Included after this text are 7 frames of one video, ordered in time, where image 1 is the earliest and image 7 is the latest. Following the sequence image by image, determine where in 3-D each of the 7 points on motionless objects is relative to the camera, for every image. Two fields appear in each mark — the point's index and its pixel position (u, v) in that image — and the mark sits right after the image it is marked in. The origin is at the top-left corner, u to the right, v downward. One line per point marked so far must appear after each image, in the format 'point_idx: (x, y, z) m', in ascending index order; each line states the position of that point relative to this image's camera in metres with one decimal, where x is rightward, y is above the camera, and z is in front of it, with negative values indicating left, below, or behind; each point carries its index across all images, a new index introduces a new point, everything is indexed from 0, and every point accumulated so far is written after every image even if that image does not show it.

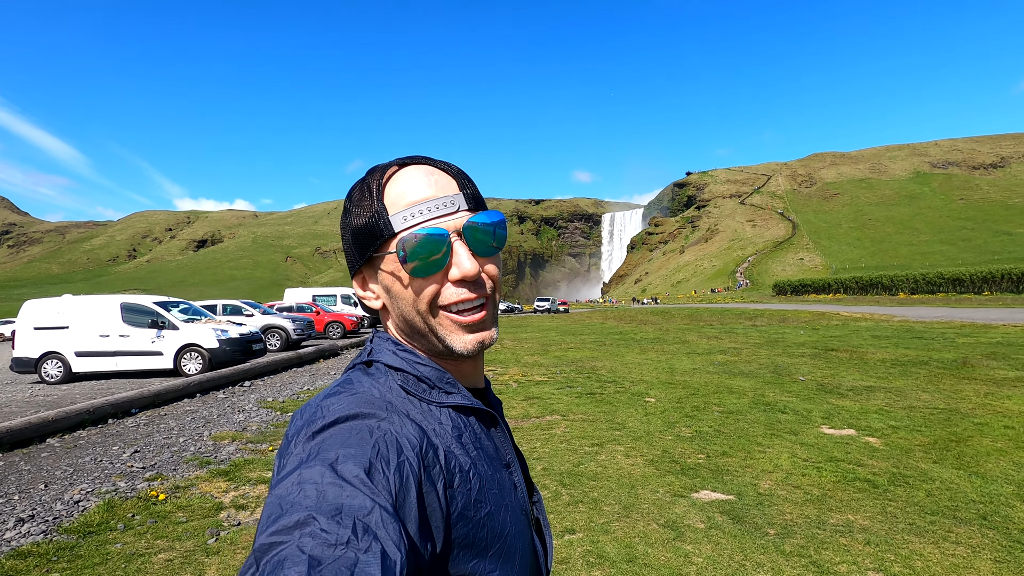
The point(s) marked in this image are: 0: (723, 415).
0: (+3.1, -1.9, +7.8) m
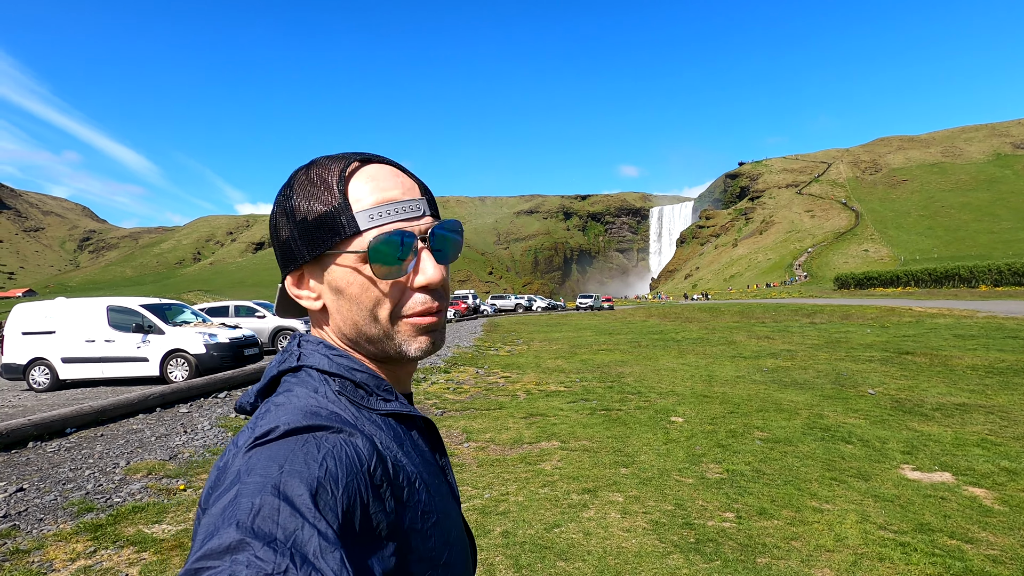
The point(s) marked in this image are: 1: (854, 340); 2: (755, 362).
0: (+2.9, -1.8, +6.1) m
1: (+10.9, -1.7, +16.9) m
2: (+5.9, -1.8, +13.0) m
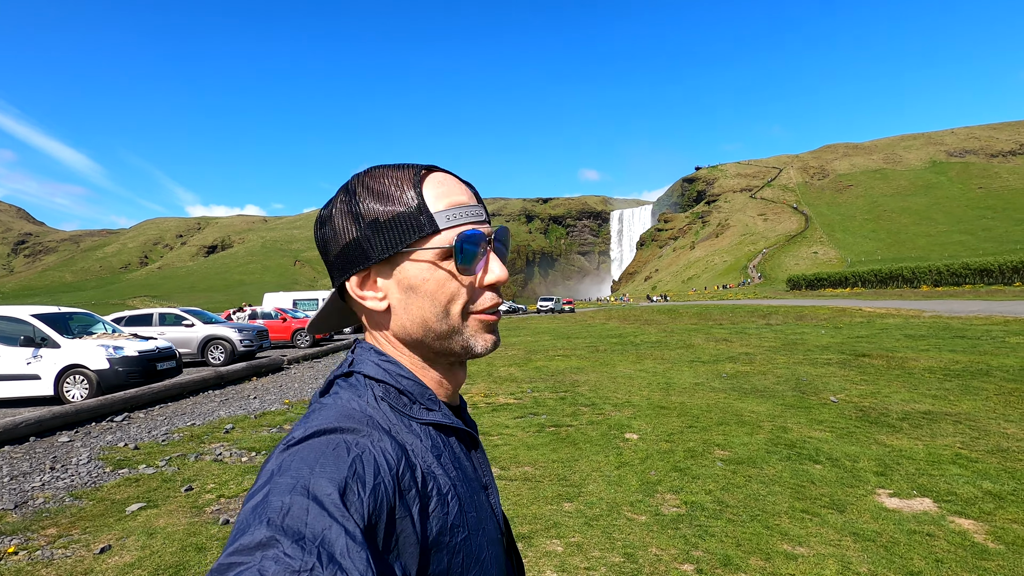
0: (+2.2, -1.8, +5.4) m
1: (+9.4, -1.7, +16.8) m
2: (+4.7, -1.9, +12.5) m
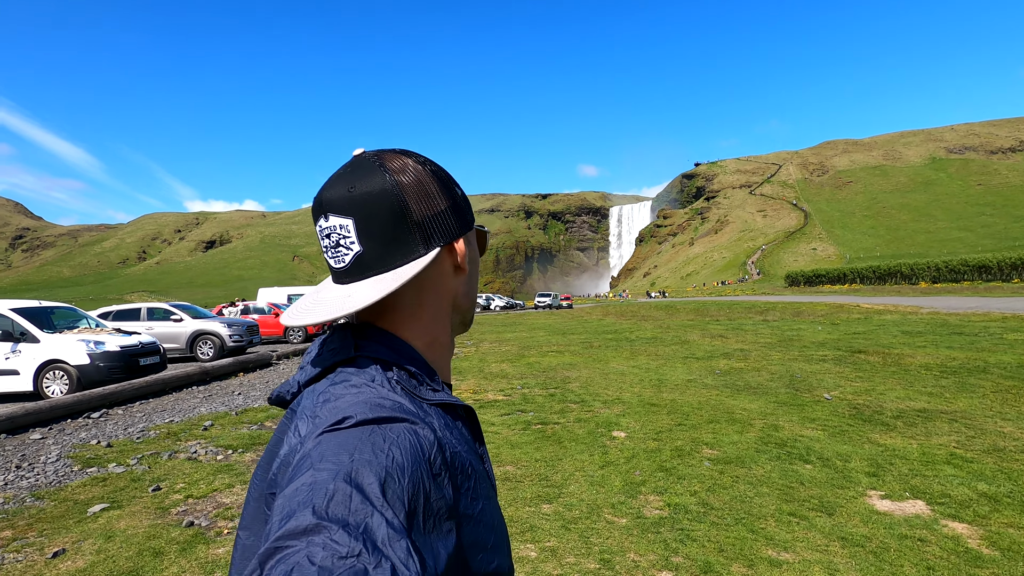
0: (+2.0, -1.8, +5.3) m
1: (+9.2, -1.6, +16.6) m
2: (+4.5, -1.8, +12.4) m
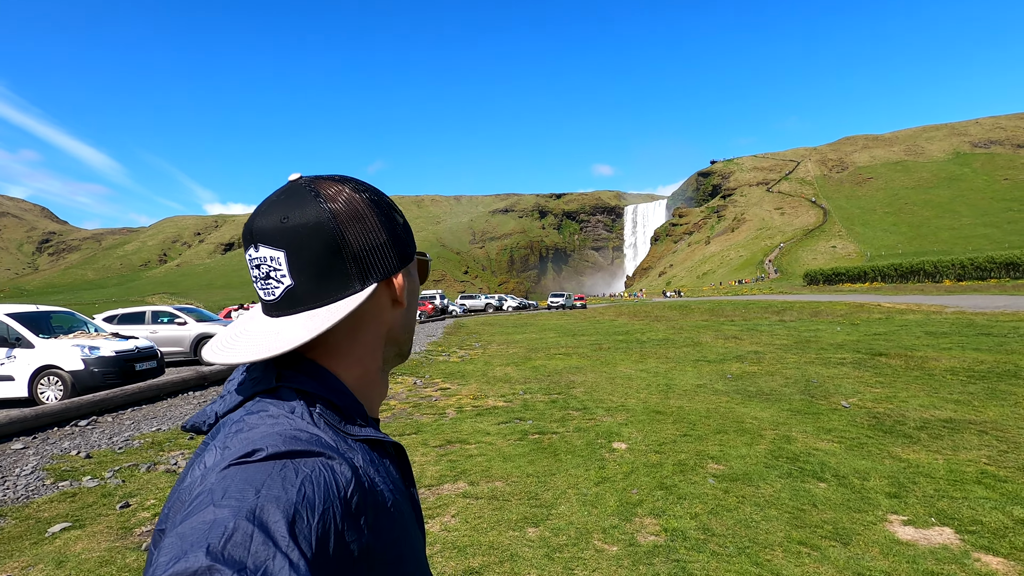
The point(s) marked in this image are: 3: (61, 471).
0: (+1.9, -1.8, +4.8) m
1: (+9.4, -1.6, +16.0) m
2: (+4.6, -1.8, +11.9) m
3: (-4.9, -2.0, +5.8) m
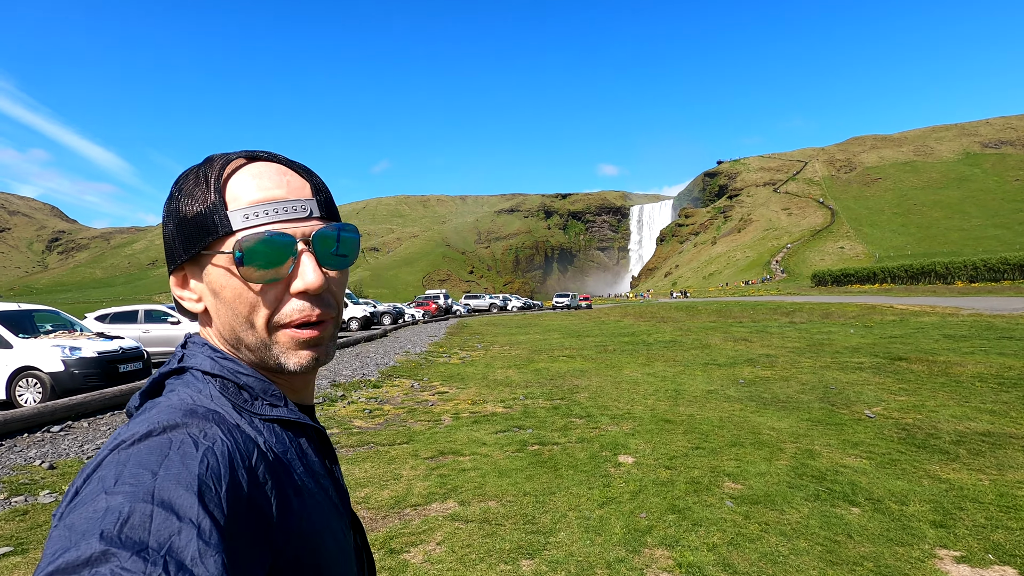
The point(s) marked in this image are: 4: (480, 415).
0: (+1.8, -1.8, +4.3) m
1: (+9.5, -1.6, +15.4) m
2: (+4.6, -1.8, +11.3) m
3: (-4.9, -2.0, +5.4) m
4: (-0.5, -2.0, +8.4) m
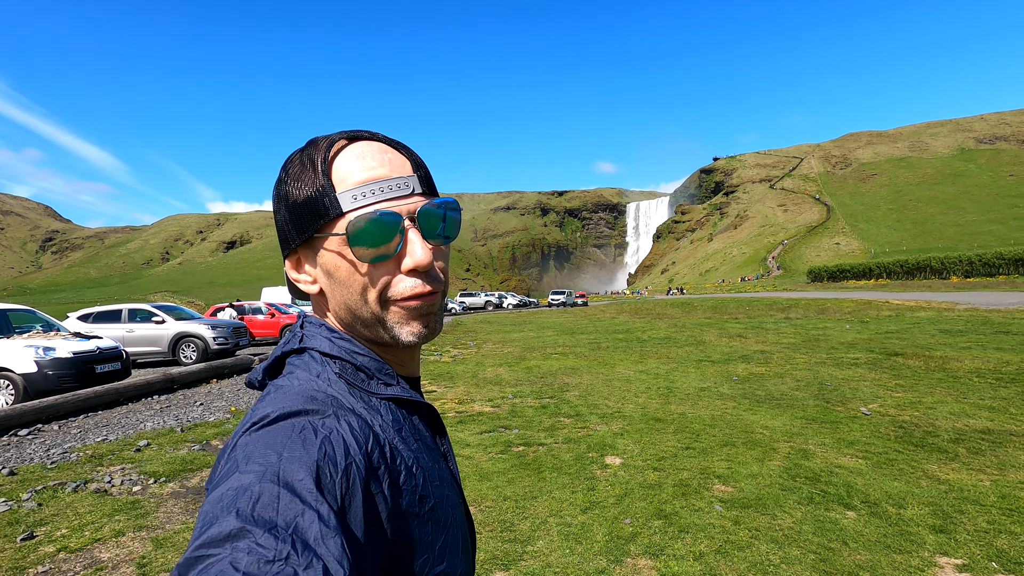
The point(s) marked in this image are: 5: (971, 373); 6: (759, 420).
0: (+1.7, -1.7, +4.1) m
1: (+9.2, -1.5, +15.2) m
2: (+4.4, -1.7, +11.1) m
3: (-5.1, -1.9, +5.1) m
4: (-0.7, -1.9, +8.2) m
5: (+8.0, -1.5, +9.3) m
6: (+3.1, -1.7, +6.8) m
